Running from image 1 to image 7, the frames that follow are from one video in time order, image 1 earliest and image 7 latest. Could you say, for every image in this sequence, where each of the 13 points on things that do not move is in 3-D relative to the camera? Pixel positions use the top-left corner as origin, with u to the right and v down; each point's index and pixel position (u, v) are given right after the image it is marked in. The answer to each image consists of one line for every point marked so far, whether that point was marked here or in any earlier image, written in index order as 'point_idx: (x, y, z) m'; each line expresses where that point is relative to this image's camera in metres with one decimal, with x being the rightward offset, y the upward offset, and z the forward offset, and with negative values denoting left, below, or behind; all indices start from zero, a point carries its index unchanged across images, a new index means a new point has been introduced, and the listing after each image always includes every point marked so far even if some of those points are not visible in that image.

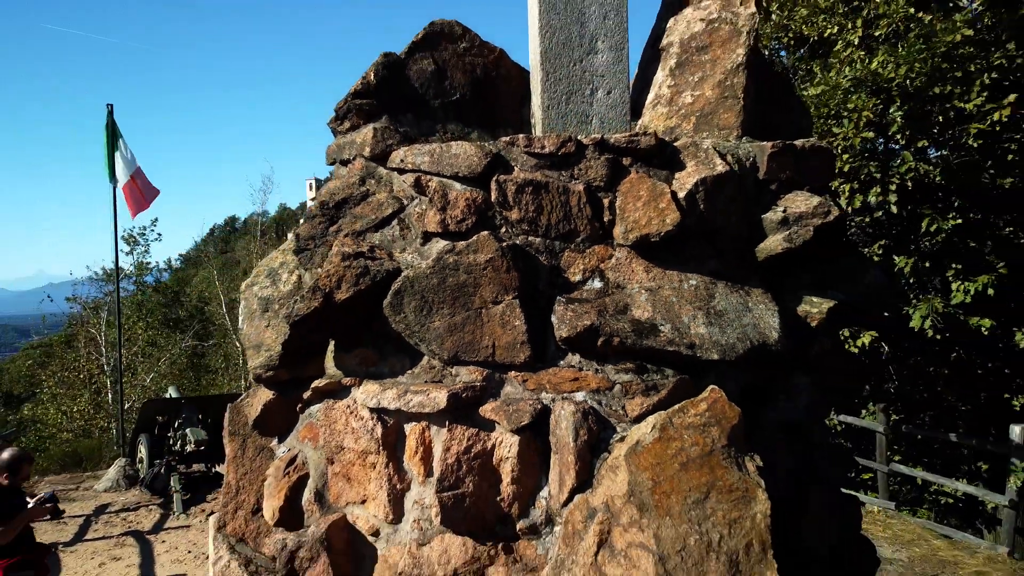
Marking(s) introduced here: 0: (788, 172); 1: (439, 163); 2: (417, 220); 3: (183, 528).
0: (+0.6, +0.2, +2.6) m
1: (-0.1, +0.2, +2.5) m
2: (-0.2, +0.1, +2.5) m
3: (-1.6, -1.2, +6.1) m
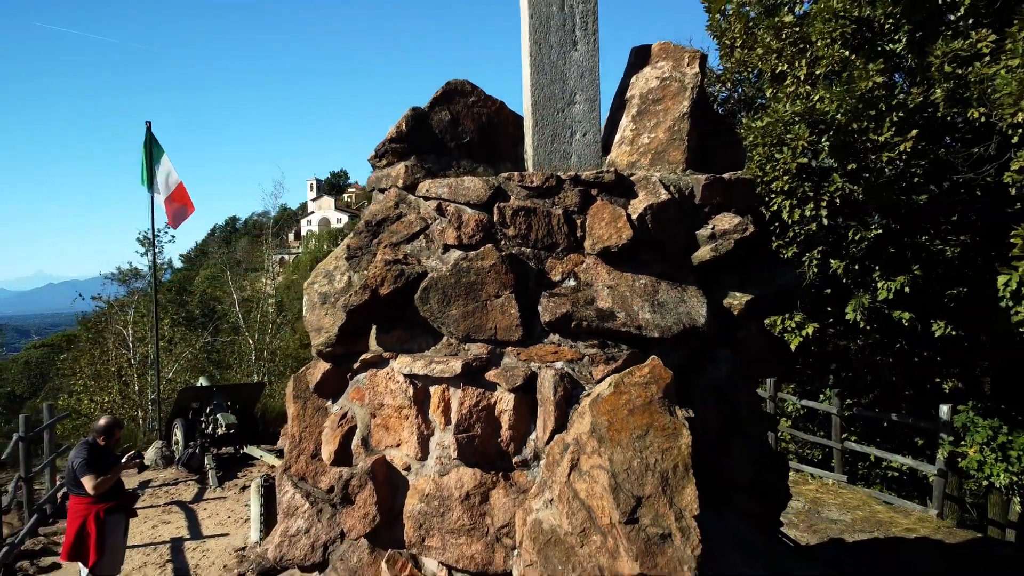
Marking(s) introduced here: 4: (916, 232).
0: (+0.6, +0.2, +3.4) m
1: (-0.1, +0.2, +3.3) m
2: (-0.2, +0.1, +3.3) m
3: (-1.6, -1.2, +6.9) m
4: (+1.6, +0.2, +4.9) m
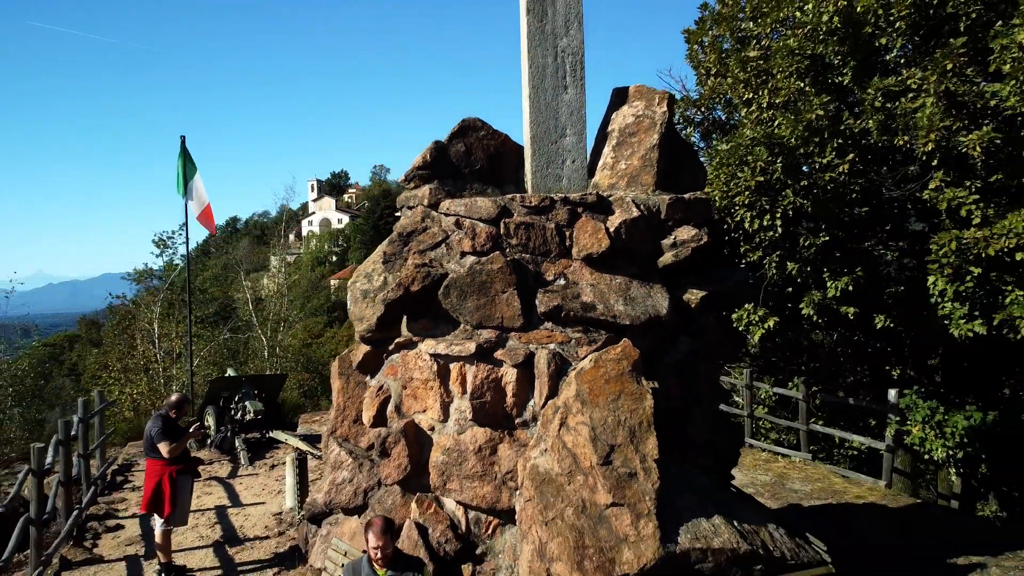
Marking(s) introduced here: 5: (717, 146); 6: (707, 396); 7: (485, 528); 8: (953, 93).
0: (+0.6, +0.2, +4.3) m
1: (-0.1, +0.3, +4.1) m
2: (-0.2, +0.1, +4.1) m
3: (-1.6, -1.2, +7.7) m
4: (+1.6, +0.2, +5.8) m
5: (+1.0, +0.7, +6.1) m
6: (+0.6, -0.4, +4.2) m
7: (-0.1, -0.7, +3.8) m
8: (+1.7, +0.8, +5.0) m
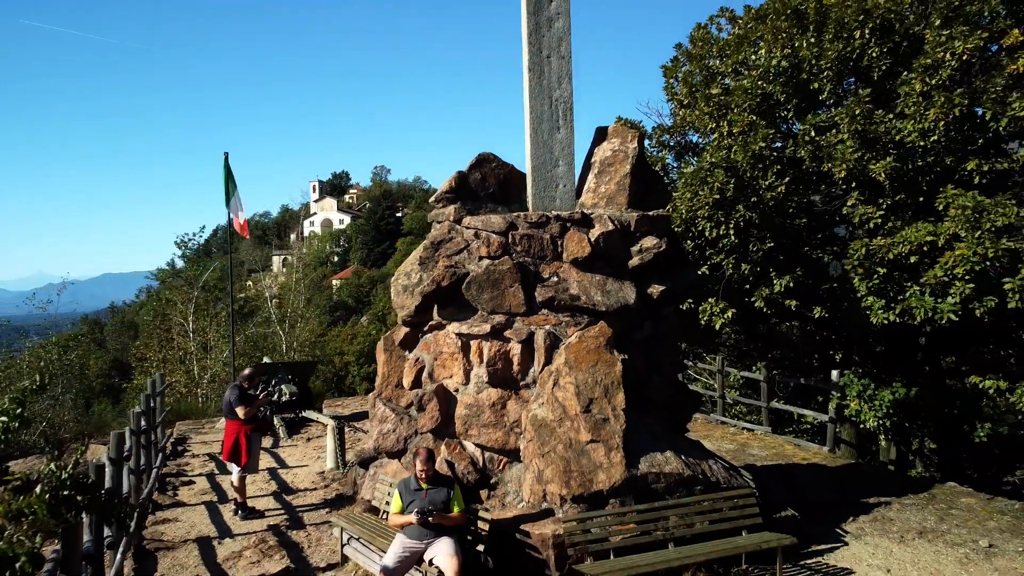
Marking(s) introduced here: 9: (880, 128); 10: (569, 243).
0: (+0.6, +0.3, +5.6) m
1: (-0.1, +0.3, +5.4) m
2: (-0.2, +0.2, +5.4) m
3: (-1.6, -1.1, +9.0) m
4: (+1.6, +0.2, +7.1) m
5: (+1.0, +0.7, +7.4) m
6: (+0.7, -0.4, +5.5) m
7: (-0.1, -0.7, +5.1) m
8: (+1.8, +0.8, +6.3) m
9: (+1.8, +0.8, +6.3) m
10: (+0.2, +0.2, +5.4) m
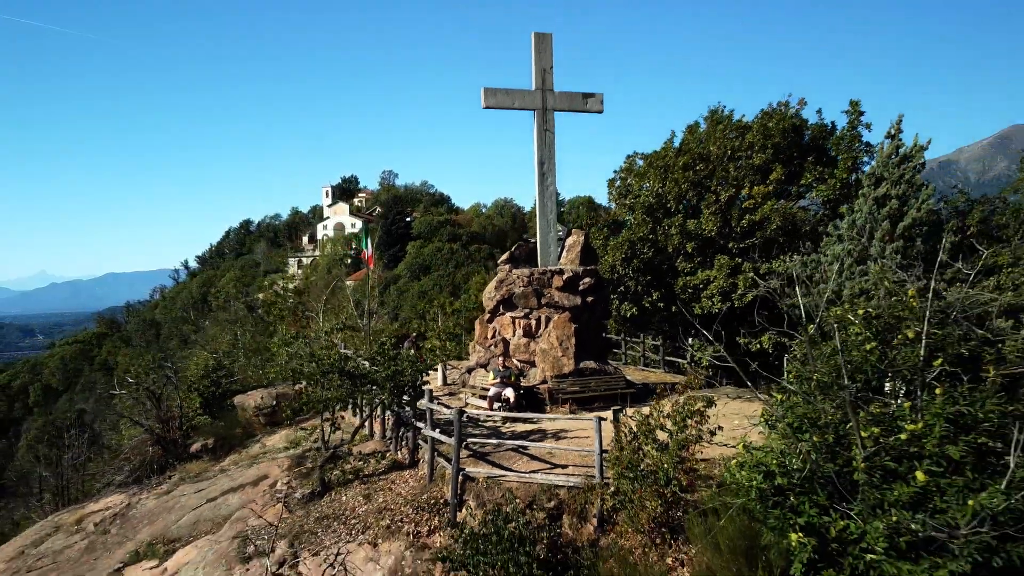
0: (+0.8, +0.2, +13.6) m
1: (+0.1, +0.2, +13.4) m
2: (+0.1, +0.1, +13.4) m
3: (-1.4, -1.2, +17.0) m
4: (+1.8, +0.1, +15.1) m
5: (+1.2, +0.6, +15.4) m
6: (+0.9, -0.5, +13.5) m
7: (+0.1, -0.8, +13.1) m
8: (+2.0, +0.7, +14.3) m
9: (+2.0, +0.7, +14.3) m
10: (+0.5, +0.1, +13.4) m
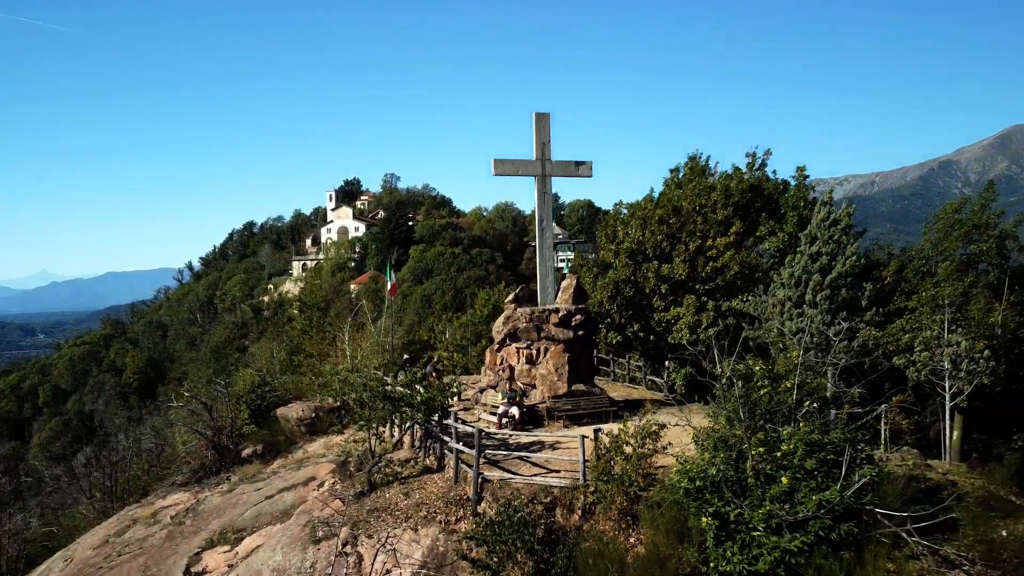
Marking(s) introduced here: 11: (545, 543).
0: (+0.9, -0.3, +16.5) m
1: (+0.2, -0.3, +16.4) m
2: (+0.1, -0.4, +16.4) m
3: (-1.3, -1.7, +20.0) m
4: (+1.9, -0.3, +18.0) m
5: (+1.3, +0.1, +18.3) m
6: (+0.9, -0.9, +16.4) m
7: (+0.2, -1.3, +16.0) m
8: (+2.0, +0.2, +17.3) m
9: (+2.1, +0.2, +17.2) m
10: (+0.5, -0.4, +16.3) m
11: (+0.3, -2.1, +10.2) m
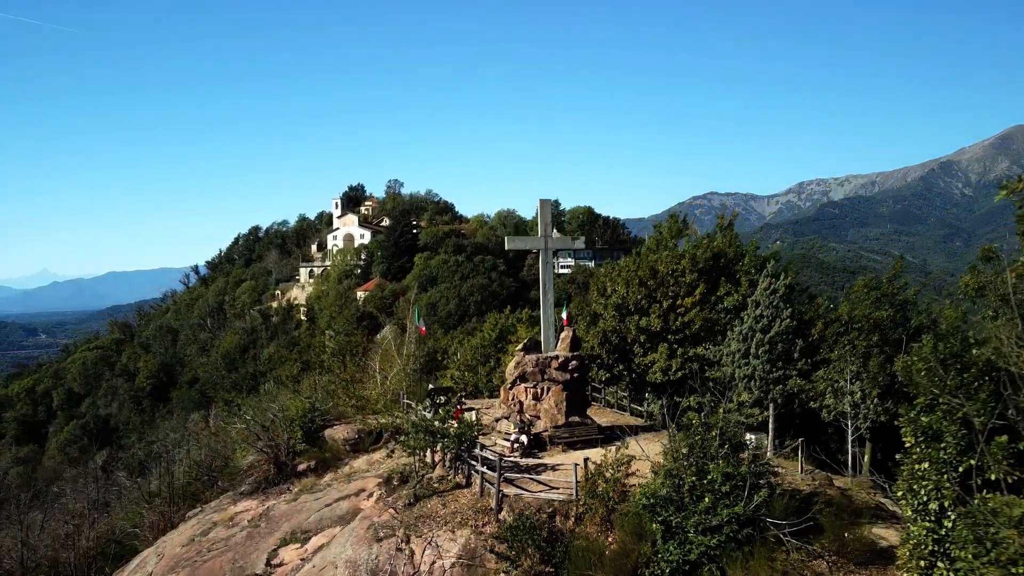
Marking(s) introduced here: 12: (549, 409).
0: (+1.0, -1.1, +20.7) m
1: (+0.3, -1.1, +20.6) m
2: (+0.3, -1.2, +20.6) m
3: (-1.1, -2.5, +24.2) m
4: (+2.1, -1.2, +22.2) m
5: (+1.5, -0.7, +22.5) m
6: (+1.1, -1.8, +20.7) m
7: (+0.4, -2.1, +20.2) m
8: (+2.2, -0.6, +21.5) m
9: (+2.2, -0.6, +21.4) m
10: (+0.7, -1.2, +20.5) m
11: (+0.4, -2.9, +14.4) m
12: (+0.6, -1.9, +20.0) m
